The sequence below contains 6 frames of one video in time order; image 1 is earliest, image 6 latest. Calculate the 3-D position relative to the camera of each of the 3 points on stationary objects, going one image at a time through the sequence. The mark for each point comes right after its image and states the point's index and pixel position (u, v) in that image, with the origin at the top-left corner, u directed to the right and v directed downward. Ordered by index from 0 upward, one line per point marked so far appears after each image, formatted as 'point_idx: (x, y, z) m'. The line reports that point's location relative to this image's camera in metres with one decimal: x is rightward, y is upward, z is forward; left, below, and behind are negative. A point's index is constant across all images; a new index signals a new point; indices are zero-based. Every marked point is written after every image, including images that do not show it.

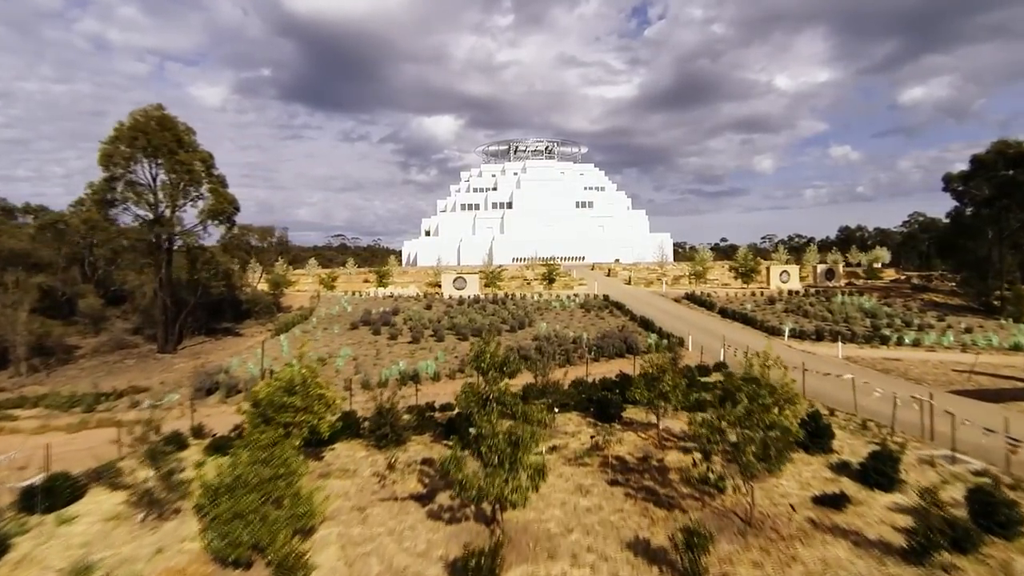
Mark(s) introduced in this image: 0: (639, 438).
0: (+2.7, -3.3, +12.8) m
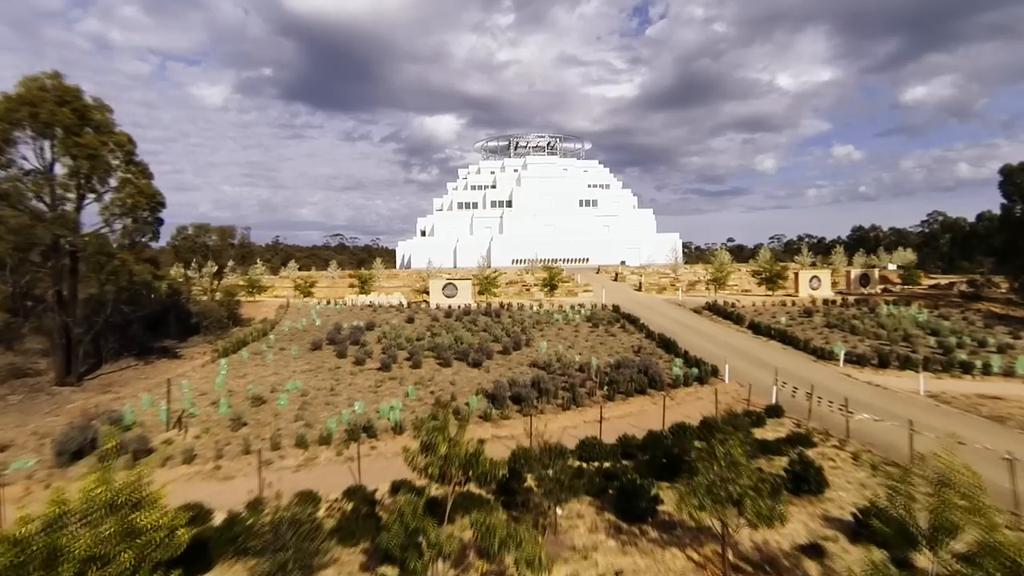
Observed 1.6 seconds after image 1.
0: (+2.4, -3.8, +8.0) m
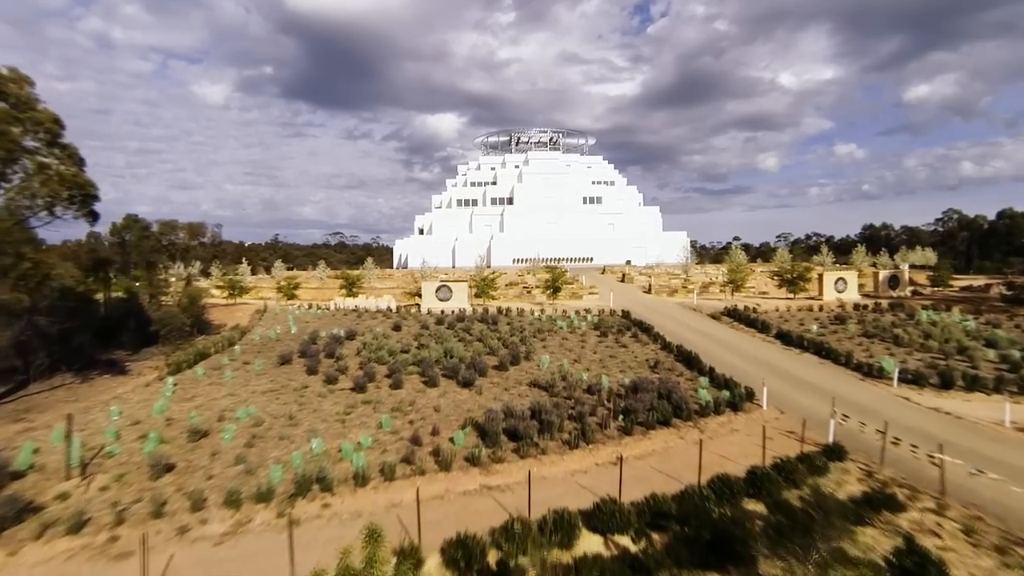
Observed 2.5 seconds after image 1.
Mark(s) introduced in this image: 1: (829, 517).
0: (+2.3, -4.0, +4.9) m
1: (+4.8, -3.5, +9.1) m
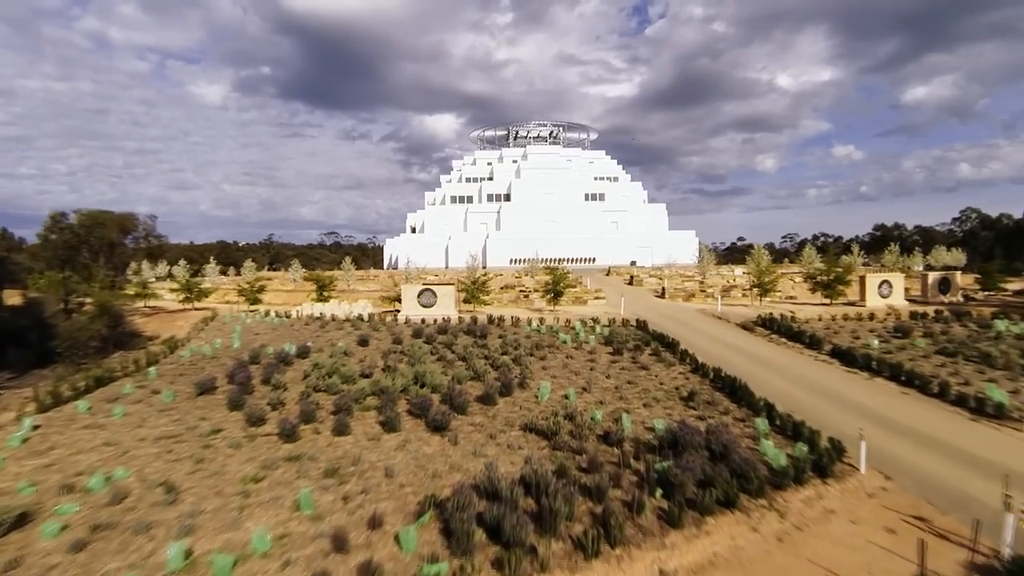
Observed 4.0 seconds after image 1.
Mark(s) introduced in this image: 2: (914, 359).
0: (+2.1, -4.1, 0.0) m
1: (+4.6, -3.7, +4.2) m
2: (+13.0, -2.3, +19.1) m
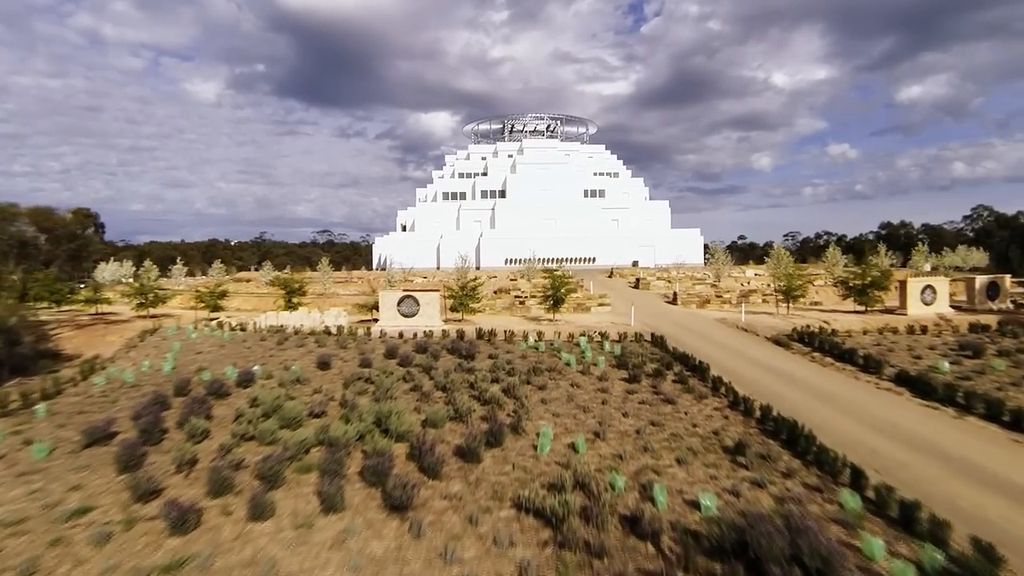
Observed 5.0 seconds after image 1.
0: (+2.0, -4.5, -3.8) m
1: (+4.5, -4.0, +0.4) m
2: (+12.8, -2.6, +15.4) m
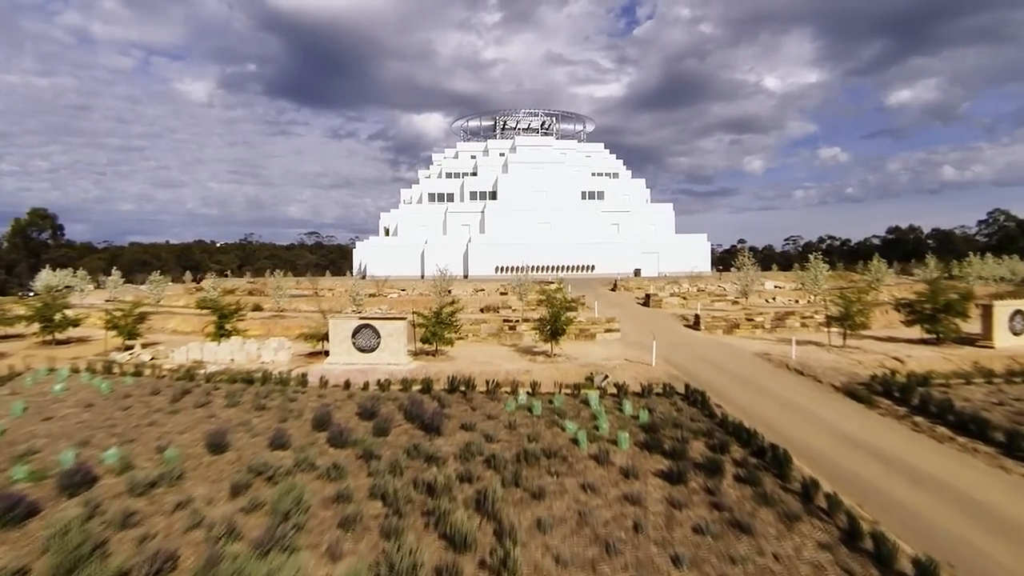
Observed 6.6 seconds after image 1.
0: (+1.9, -5.4, -9.6) m
1: (+4.3, -4.9, -5.3) m
2: (+12.4, -3.5, +9.8) m
